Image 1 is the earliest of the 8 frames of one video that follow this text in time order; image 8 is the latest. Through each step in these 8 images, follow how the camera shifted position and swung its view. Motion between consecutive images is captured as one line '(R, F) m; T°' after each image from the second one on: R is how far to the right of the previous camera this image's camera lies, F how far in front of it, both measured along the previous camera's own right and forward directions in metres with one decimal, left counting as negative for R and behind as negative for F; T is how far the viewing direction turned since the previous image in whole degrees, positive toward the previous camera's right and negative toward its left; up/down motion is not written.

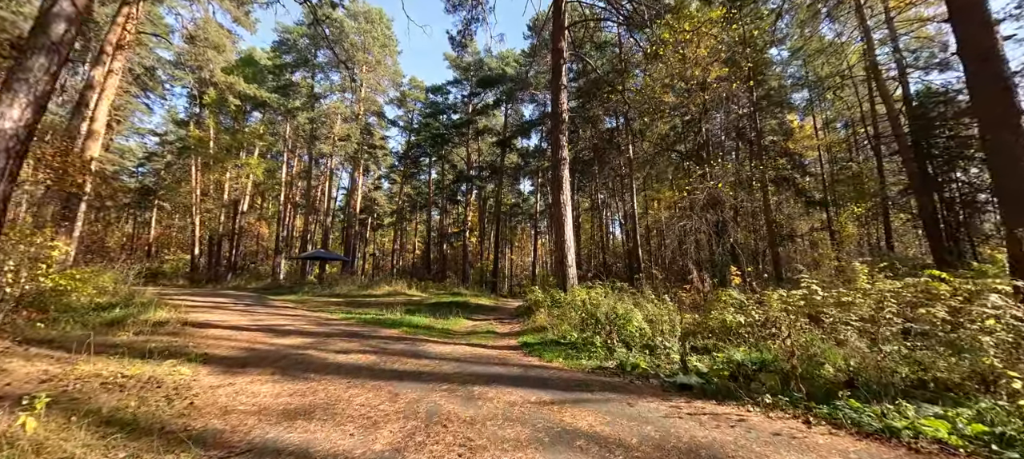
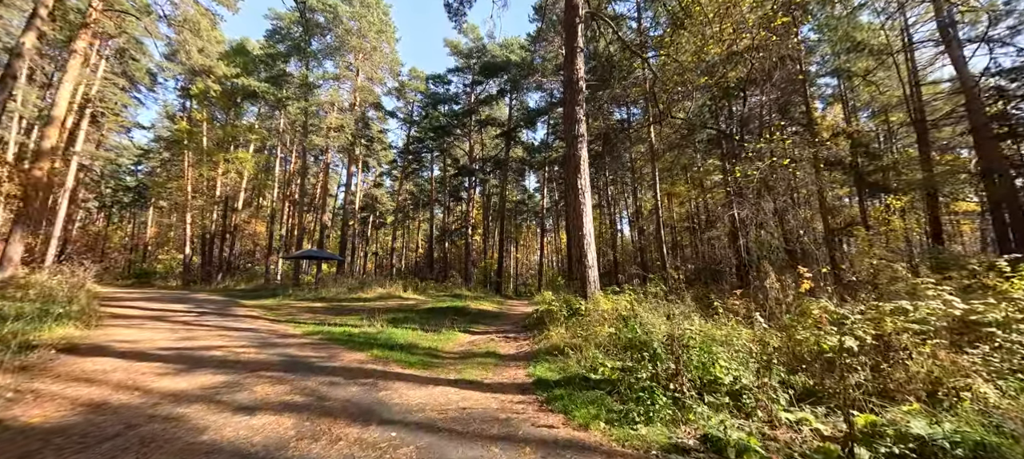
(0.0, +1.4) m; -1°
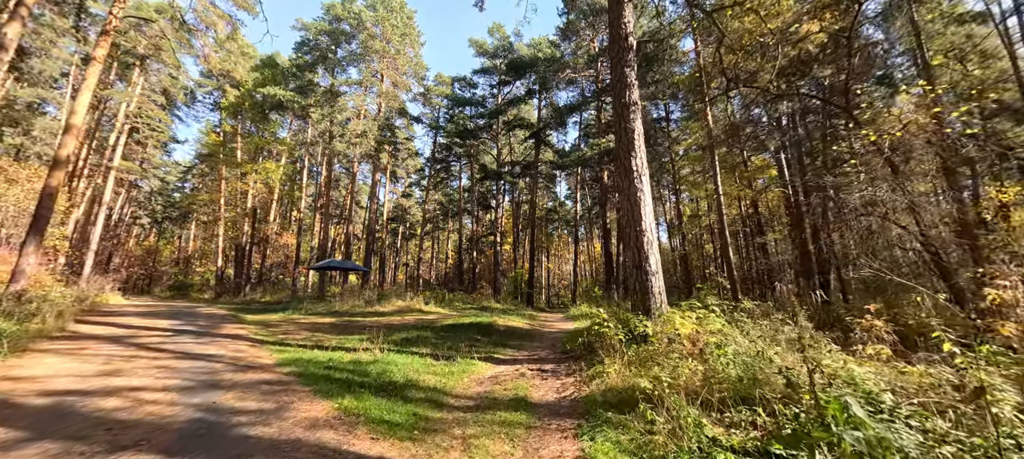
(0.0, +1.4) m; -4°
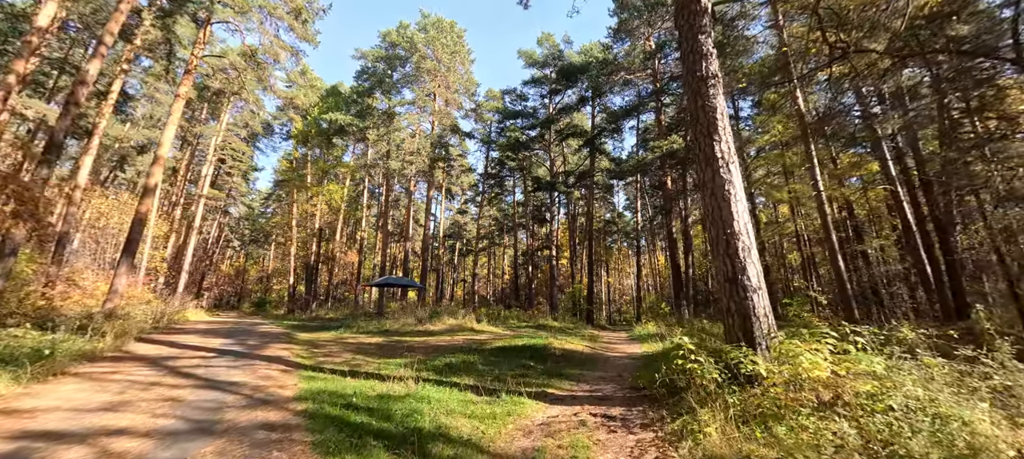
(0.0, +0.8) m; -8°
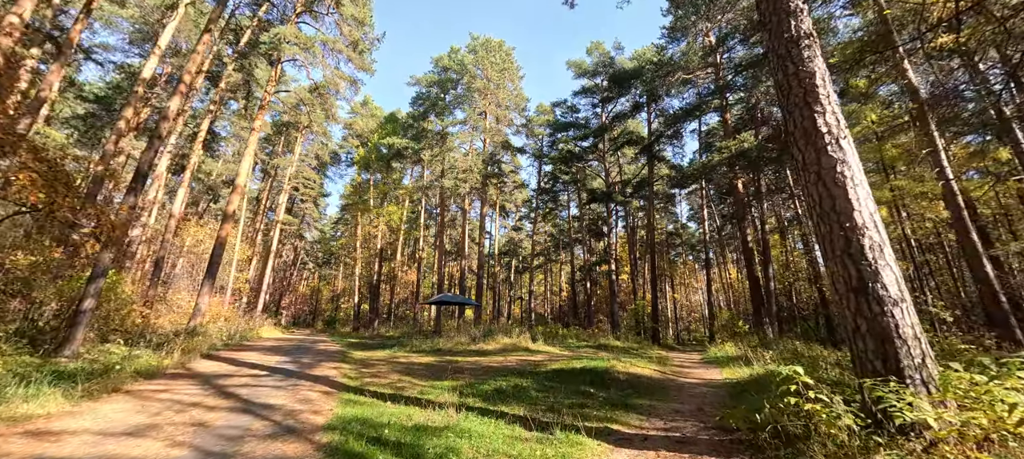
(+0.1, +0.5) m; -8°
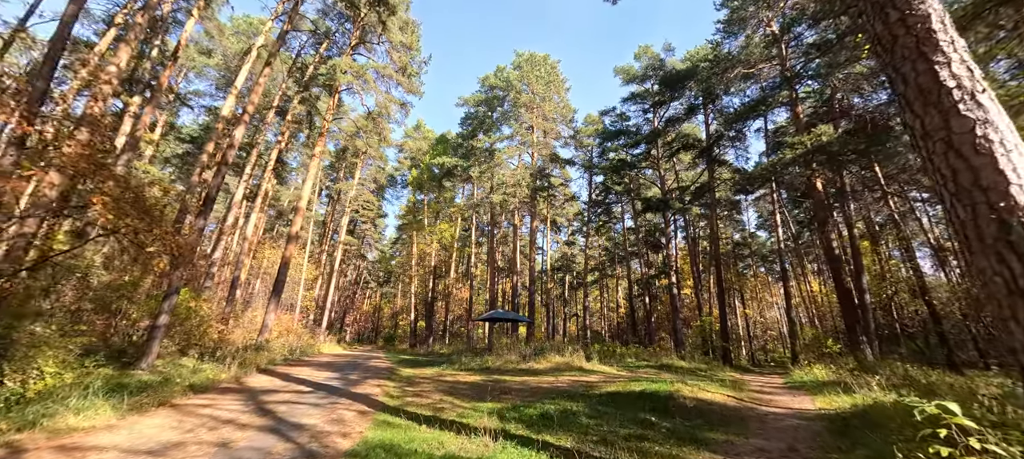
(+0.1, +0.4) m; -8°
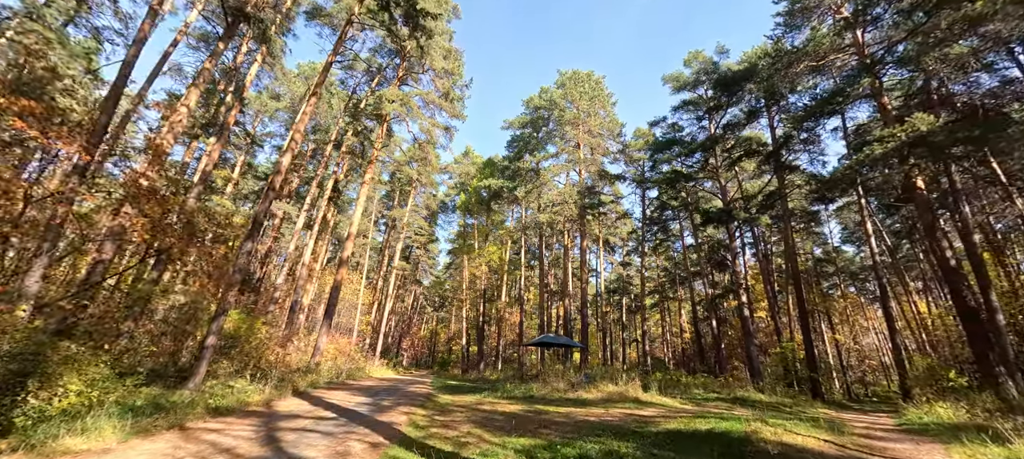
(+0.3, +0.6) m; -8°
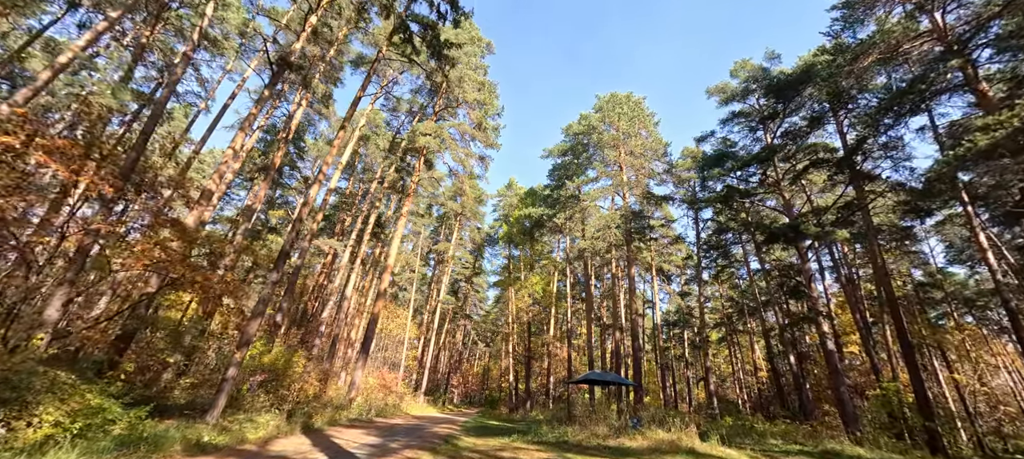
(+0.6, +0.7) m; -8°
